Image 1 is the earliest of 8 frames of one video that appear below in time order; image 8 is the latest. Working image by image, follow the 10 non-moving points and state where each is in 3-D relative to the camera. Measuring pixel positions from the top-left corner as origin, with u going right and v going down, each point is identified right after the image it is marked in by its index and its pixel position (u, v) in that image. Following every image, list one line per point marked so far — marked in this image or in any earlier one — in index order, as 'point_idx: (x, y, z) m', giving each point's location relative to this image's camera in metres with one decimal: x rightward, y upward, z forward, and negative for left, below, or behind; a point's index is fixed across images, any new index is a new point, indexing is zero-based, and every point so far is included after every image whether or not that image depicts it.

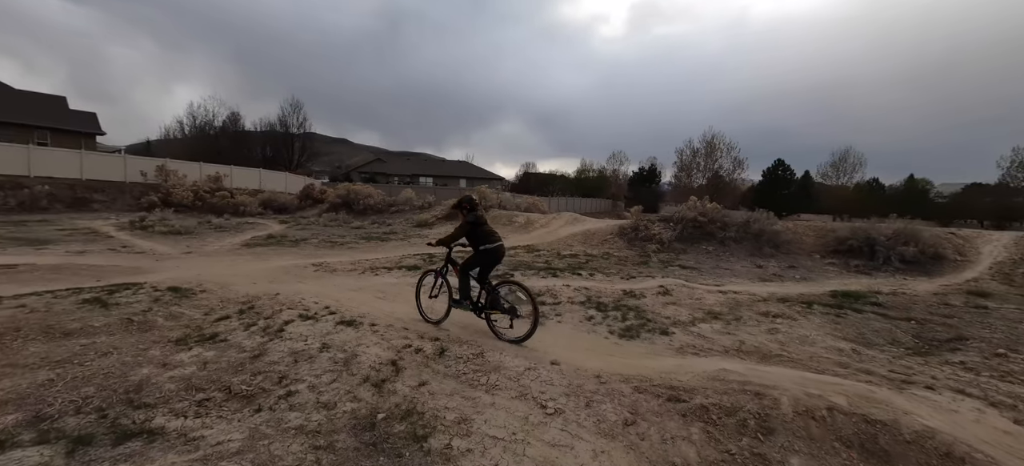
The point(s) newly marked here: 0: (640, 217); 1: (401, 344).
0: (+5.6, +0.7, +19.0) m
1: (-1.0, -1.1, +4.0) m
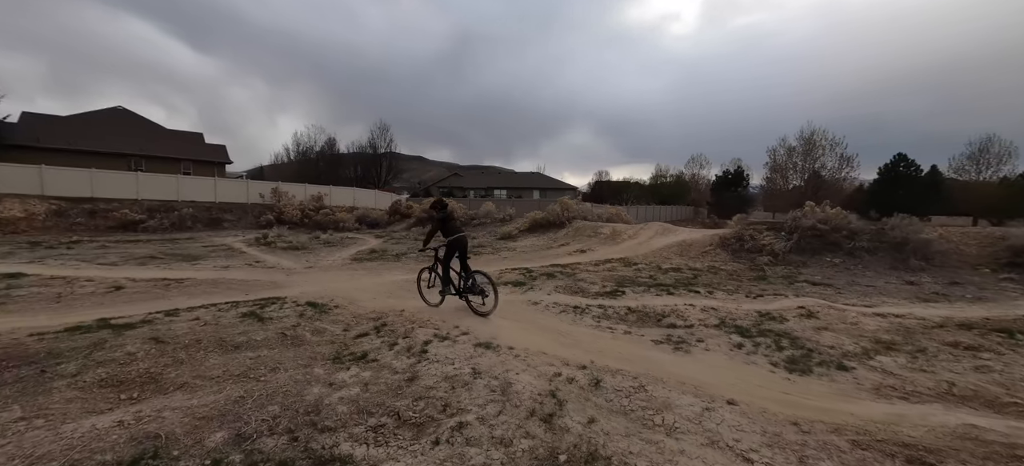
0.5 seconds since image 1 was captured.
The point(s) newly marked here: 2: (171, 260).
0: (+9.5, +0.3, +17.4) m
1: (+0.3, -1.2, +3.8) m
2: (-12.2, -0.7, +14.2) m
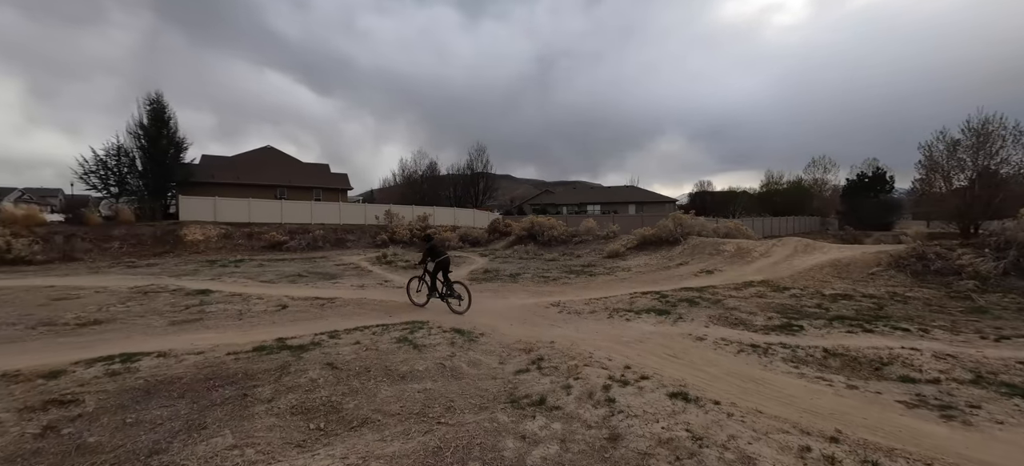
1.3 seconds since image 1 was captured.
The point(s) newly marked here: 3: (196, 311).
0: (+13.9, -0.3, +14.3) m
1: (+2.0, -1.5, +2.9) m
2: (-8.0, -1.5, +15.9) m
3: (-6.4, -1.5, +8.6) m
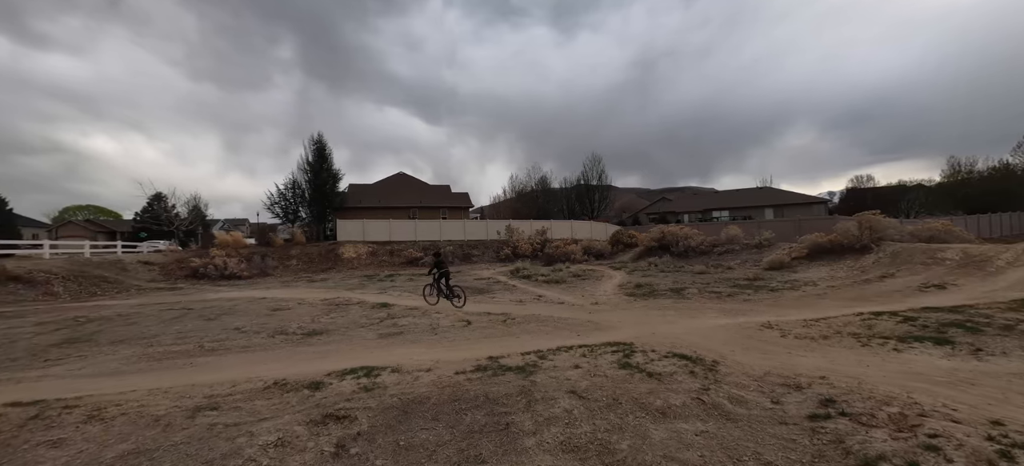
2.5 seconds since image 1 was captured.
0: (+18.5, -0.2, +9.5) m
1: (+4.1, -1.4, +1.5) m
2: (-2.3, -2.1, +16.5) m
3: (-2.6, -1.9, +9.0) m
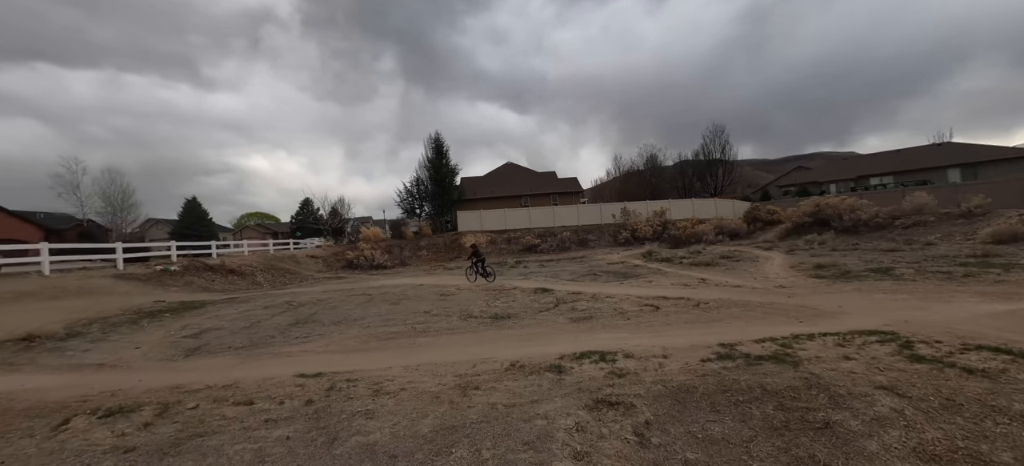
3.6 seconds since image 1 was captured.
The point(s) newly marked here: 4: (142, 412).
0: (+21.7, +1.0, +4.5) m
1: (+5.9, -1.1, 0.0) m
2: (+3.2, -1.5, +16.1) m
3: (+1.2, -1.5, +8.9) m
4: (-3.9, -1.9, +4.5) m
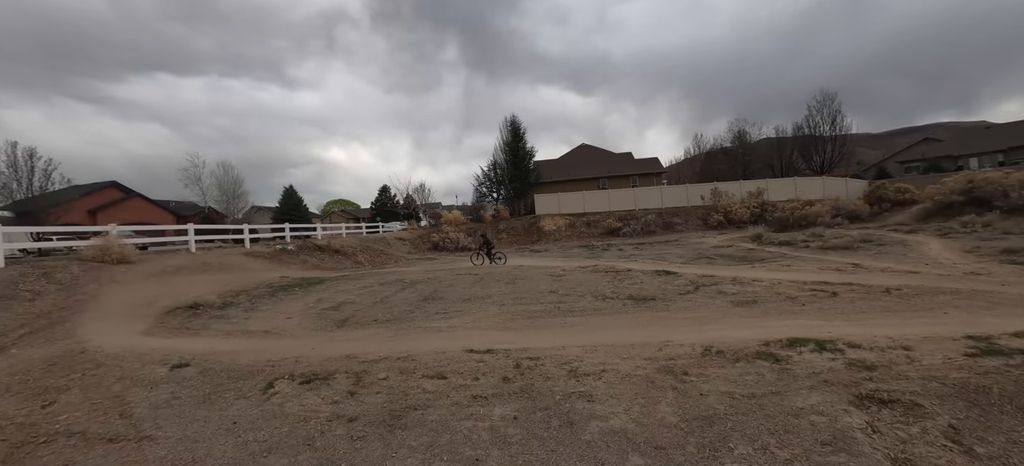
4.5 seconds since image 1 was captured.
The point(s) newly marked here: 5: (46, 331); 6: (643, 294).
0: (+23.5, +1.2, +0.7) m
1: (+7.2, -1.0, -1.3) m
2: (+6.9, -0.8, +15.0) m
3: (+3.8, -1.1, +8.2) m
4: (-1.9, -1.6, +4.6) m
5: (-10.9, -2.3, +10.0) m
6: (+2.5, -1.2, +8.2) m
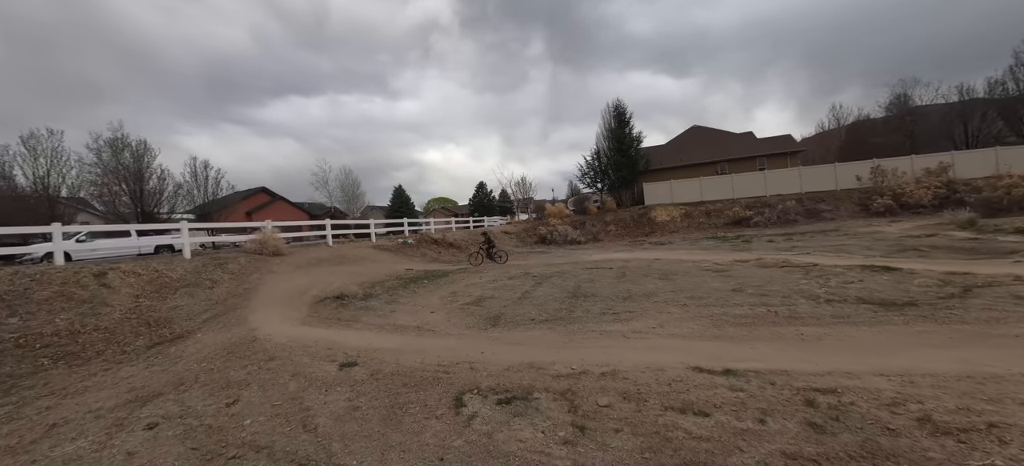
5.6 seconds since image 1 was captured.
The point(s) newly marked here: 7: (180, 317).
0: (+24.2, +1.5, -5.7) m
1: (+7.9, -0.8, -4.2) m
2: (+11.1, -0.4, +11.9) m
3: (+6.6, -0.8, +5.9) m
4: (+0.3, -1.4, +3.5) m
5: (-7.4, -2.1, +10.8) m
6: (+5.4, -0.9, +6.2) m
7: (-8.4, -2.1, +10.7) m
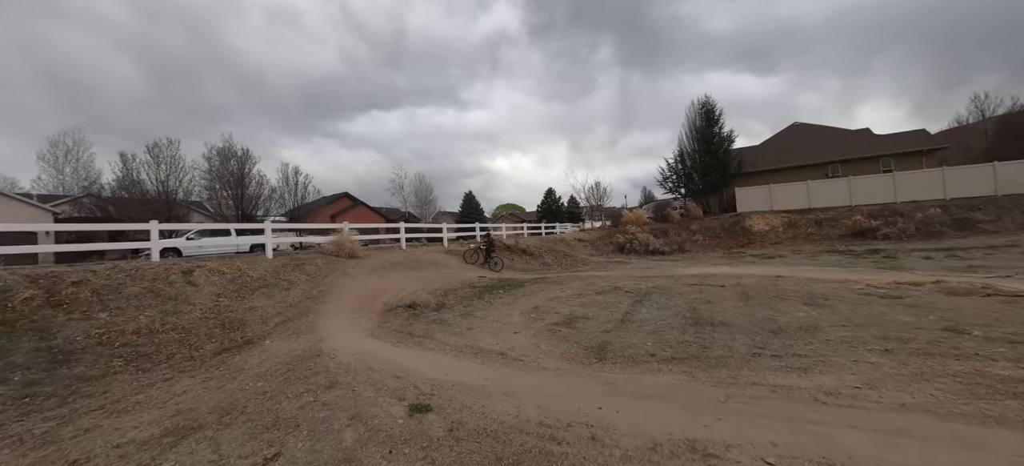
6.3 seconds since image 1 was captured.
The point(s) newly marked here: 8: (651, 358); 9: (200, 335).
0: (+23.4, +1.2, -10.9) m
1: (+7.5, -0.9, -6.9) m
2: (+13.1, -0.8, +8.4) m
3: (+7.8, -1.0, +3.2) m
4: (+1.2, -1.5, +1.9) m
5: (-5.3, -2.1, +10.3) m
6: (+6.6, -1.1, +3.7) m
7: (-6.3, -2.1, +10.3) m
8: (+1.7, -1.5, +5.1) m
9: (-6.7, -2.2, +9.1) m
